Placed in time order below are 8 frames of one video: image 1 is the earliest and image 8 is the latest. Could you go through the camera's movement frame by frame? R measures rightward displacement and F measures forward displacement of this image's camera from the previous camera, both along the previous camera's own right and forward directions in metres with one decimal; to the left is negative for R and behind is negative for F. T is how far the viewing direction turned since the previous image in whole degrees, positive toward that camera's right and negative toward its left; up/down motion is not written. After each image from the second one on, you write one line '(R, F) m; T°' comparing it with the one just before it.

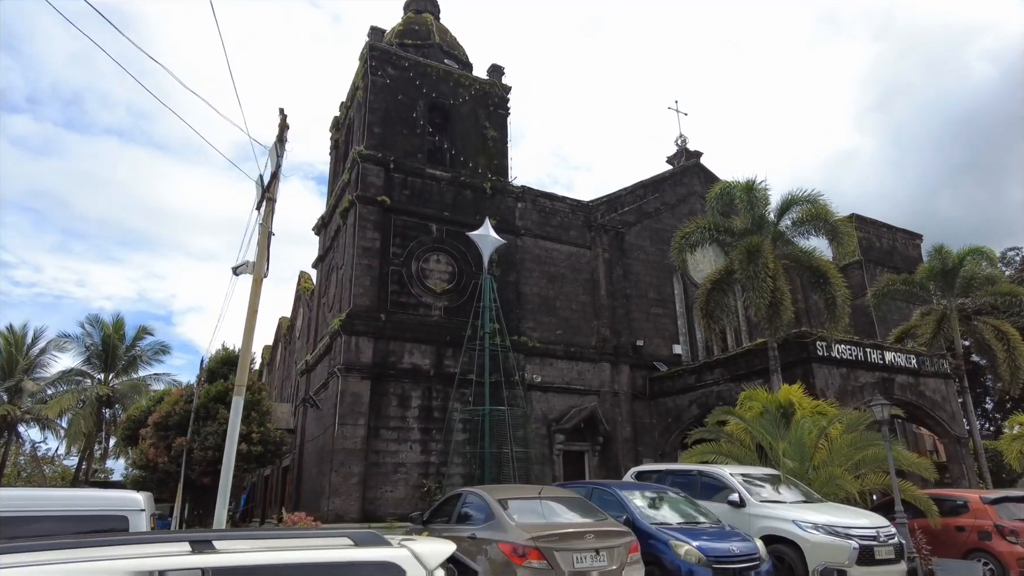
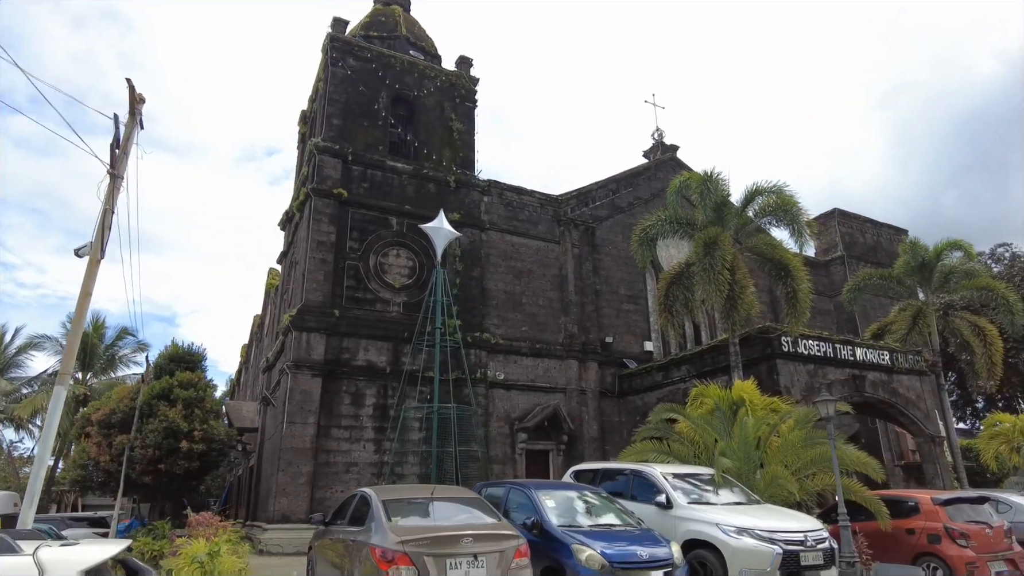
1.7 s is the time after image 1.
(+1.4, +0.5) m; 0°
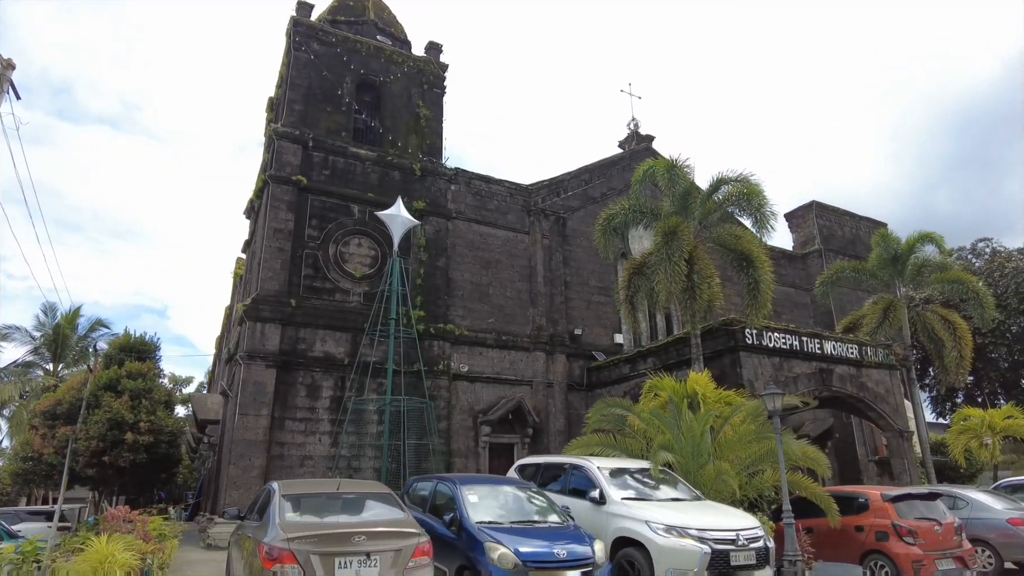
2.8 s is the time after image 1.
(+1.0, +0.4) m; 0°
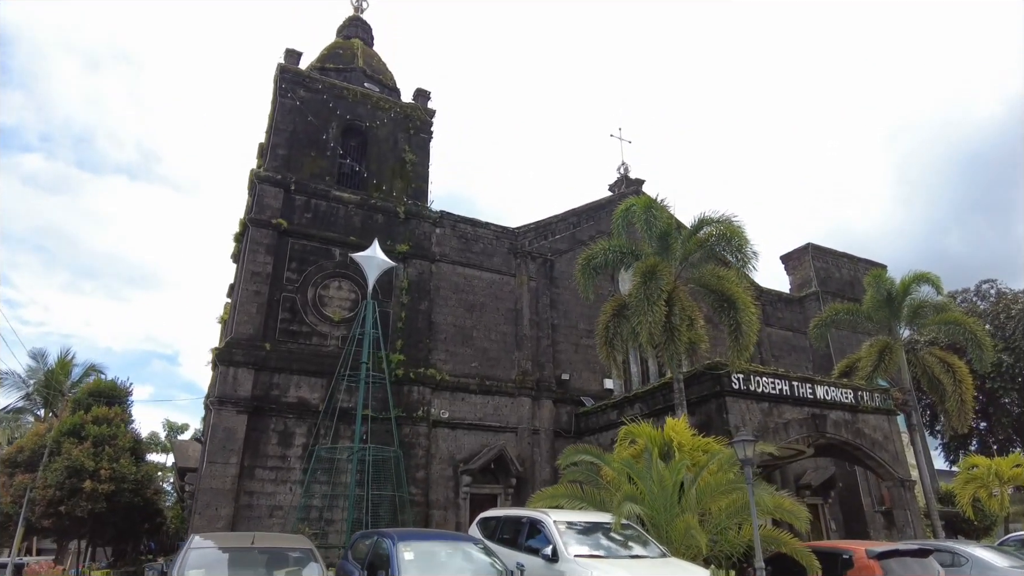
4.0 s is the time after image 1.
(+0.9, +0.4) m; -1°
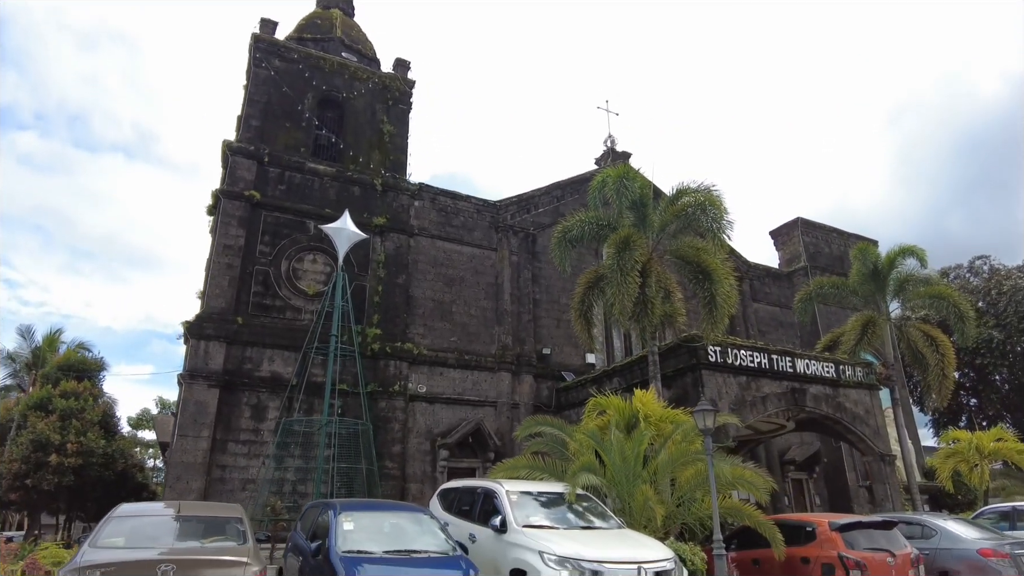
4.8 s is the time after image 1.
(+0.7, +0.3) m; 0°
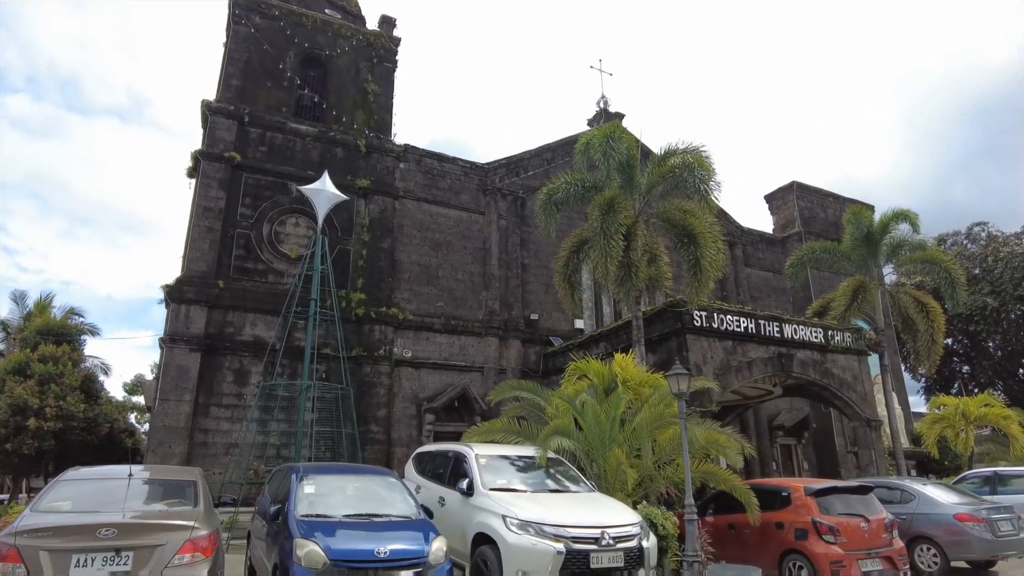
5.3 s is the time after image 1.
(+0.4, +0.3) m; 0°
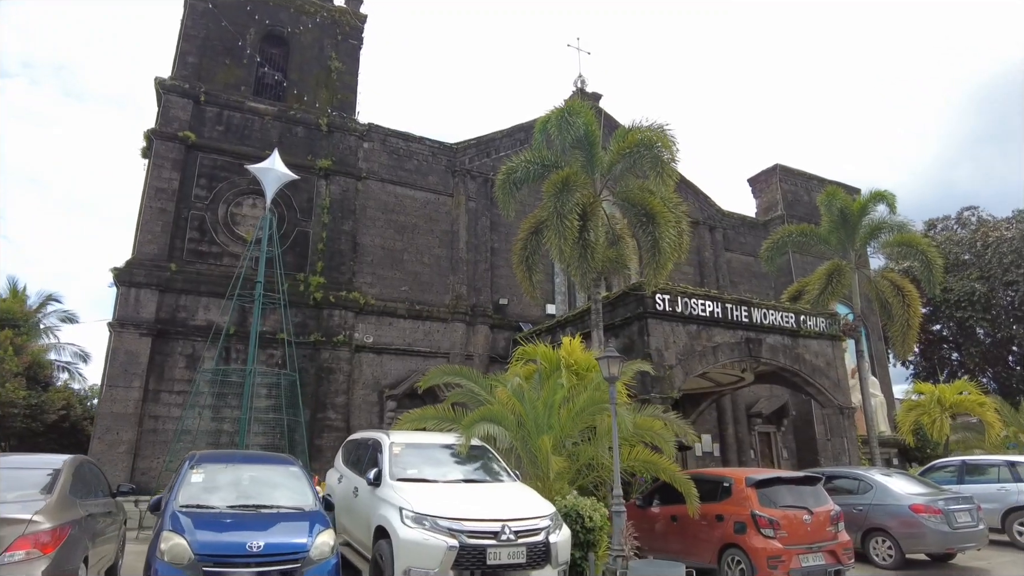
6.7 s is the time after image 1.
(+1.1, +0.5) m; 0°
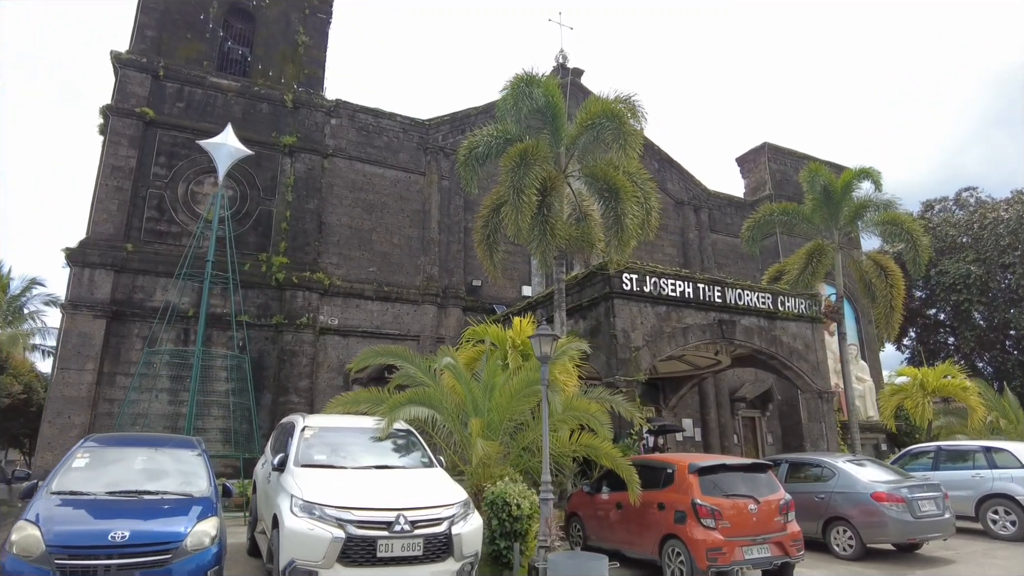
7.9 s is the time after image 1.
(+1.1, +0.6) m; -1°
